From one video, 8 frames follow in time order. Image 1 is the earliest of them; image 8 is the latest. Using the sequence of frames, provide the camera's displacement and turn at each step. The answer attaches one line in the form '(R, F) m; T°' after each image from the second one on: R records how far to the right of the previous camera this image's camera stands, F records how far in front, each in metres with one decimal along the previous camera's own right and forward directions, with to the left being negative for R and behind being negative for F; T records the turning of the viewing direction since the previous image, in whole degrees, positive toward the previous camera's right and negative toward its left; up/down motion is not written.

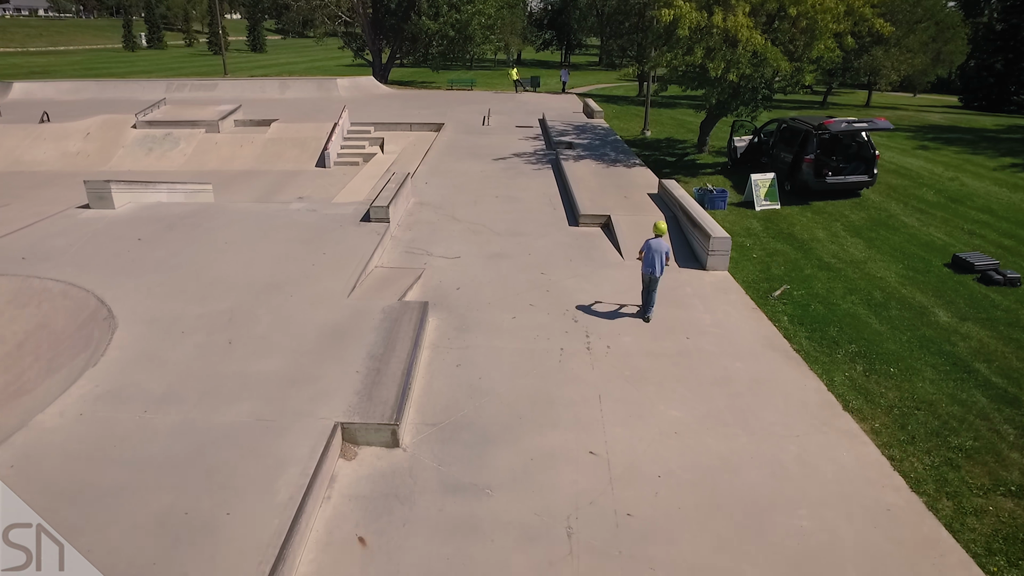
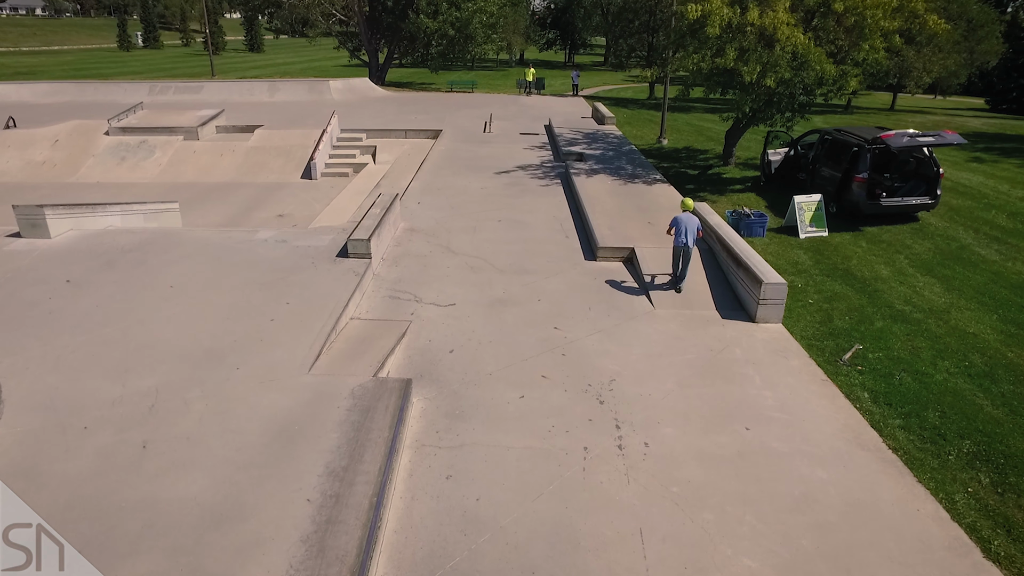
(0.0, +1.7) m; 0°
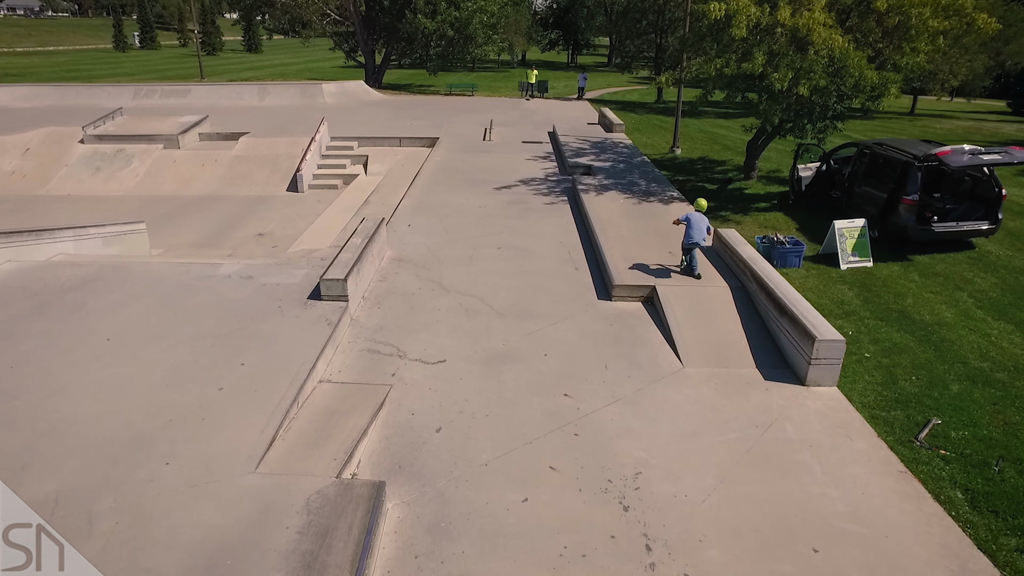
(0.0, +1.3) m; 0°
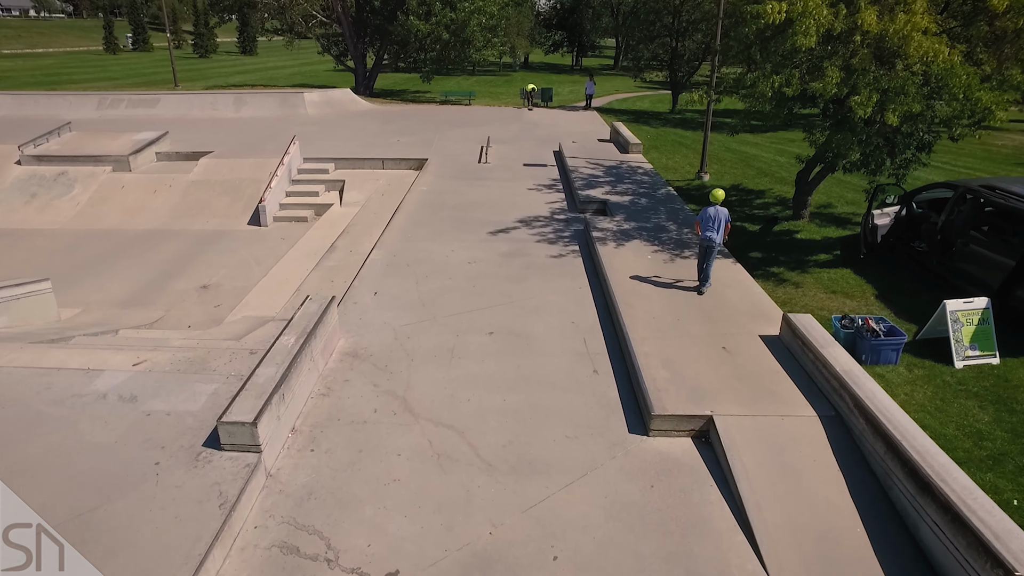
(+0.1, +2.5) m; 0°
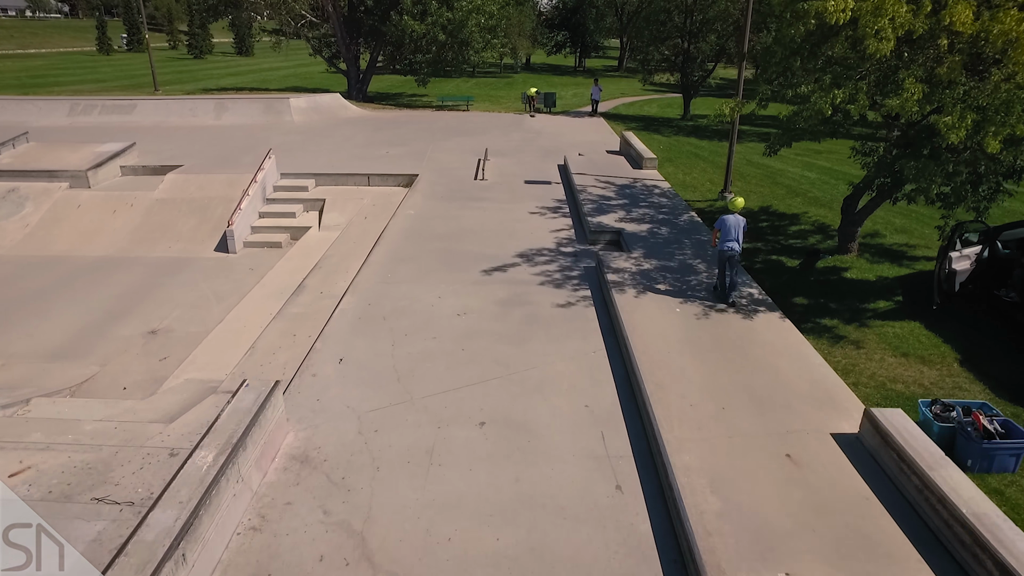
(0.0, +1.6) m; 0°
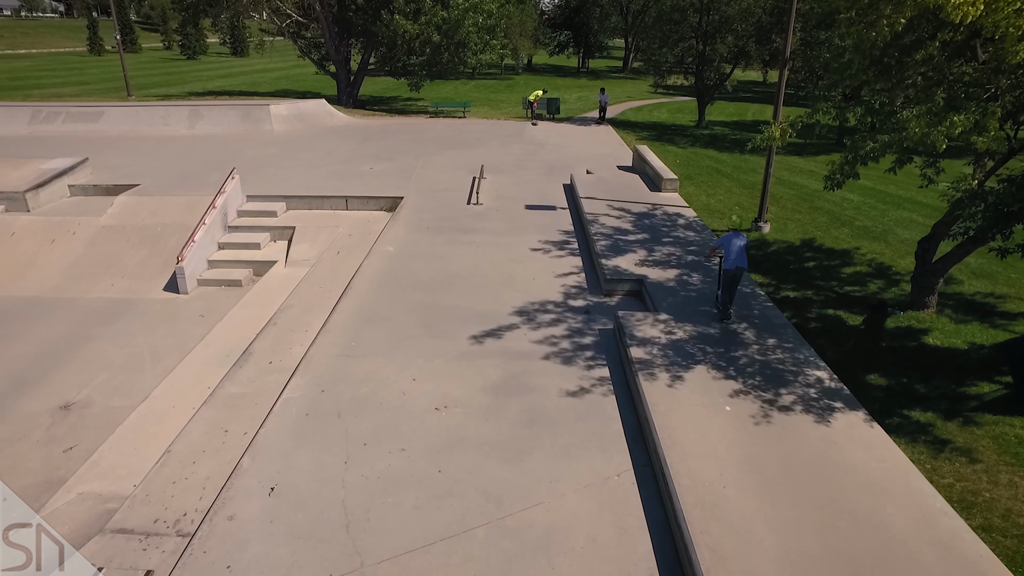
(+0.1, +1.9) m; 0°
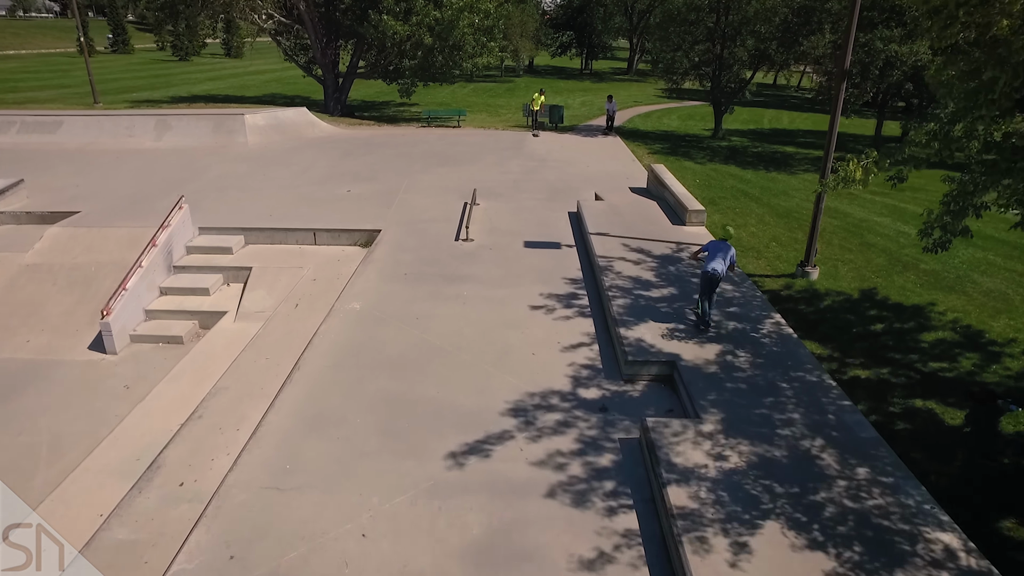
(+0.1, +1.9) m; 0°
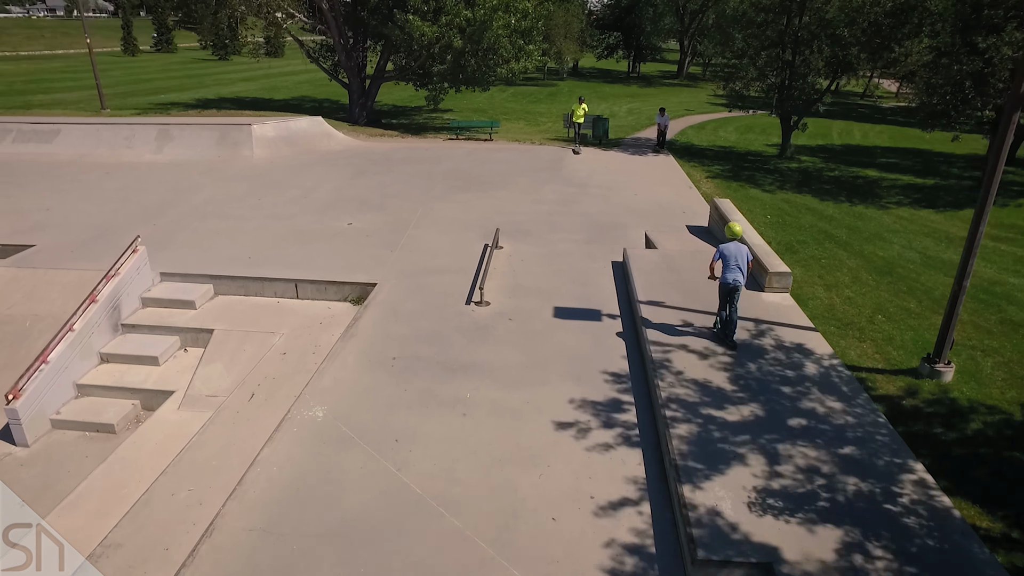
(+0.2, +2.2) m; -3°
